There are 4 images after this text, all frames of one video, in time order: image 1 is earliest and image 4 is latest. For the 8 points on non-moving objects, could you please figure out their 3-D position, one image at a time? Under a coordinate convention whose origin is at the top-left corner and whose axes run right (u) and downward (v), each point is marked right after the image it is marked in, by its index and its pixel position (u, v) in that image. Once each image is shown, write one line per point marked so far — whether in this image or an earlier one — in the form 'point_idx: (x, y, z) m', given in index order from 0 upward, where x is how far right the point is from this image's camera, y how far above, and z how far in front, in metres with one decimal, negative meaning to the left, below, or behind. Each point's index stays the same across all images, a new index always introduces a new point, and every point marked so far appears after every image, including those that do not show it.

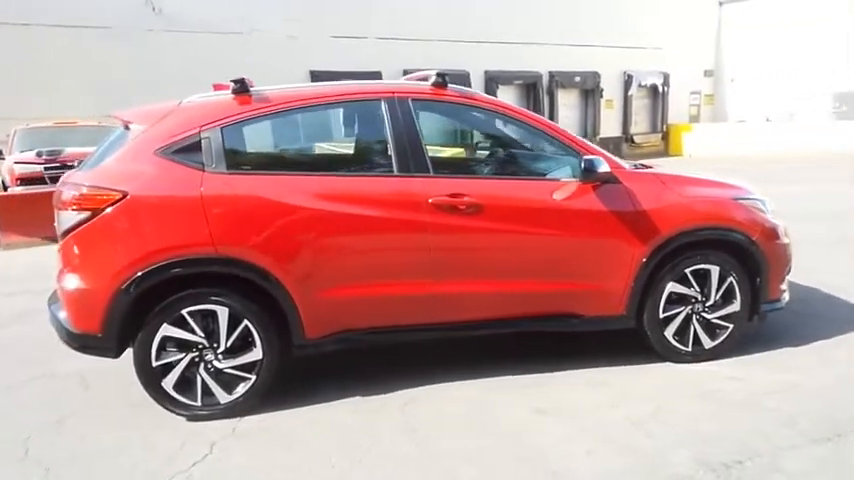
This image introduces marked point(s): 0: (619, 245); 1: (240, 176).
0: (+1.2, 0.0, +4.1) m
1: (-1.0, +0.4, +3.7) m
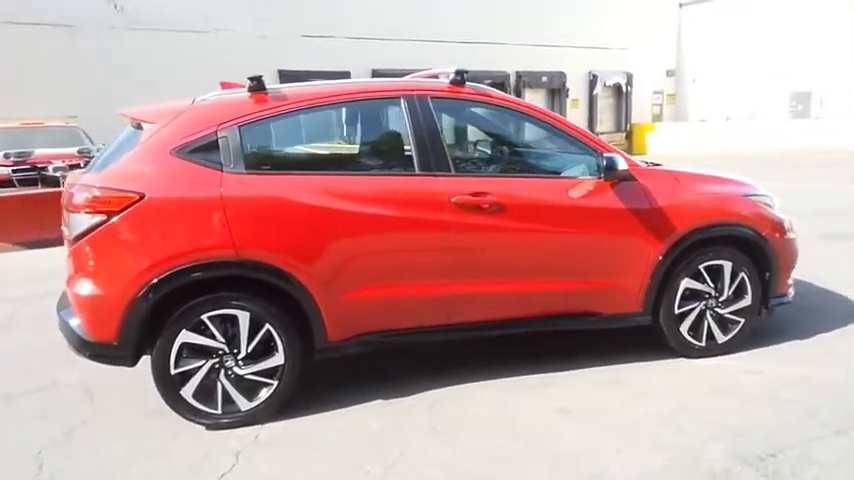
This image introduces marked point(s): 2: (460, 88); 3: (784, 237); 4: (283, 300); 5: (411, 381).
0: (+1.3, 0.0, +4.1) m
1: (-0.9, +0.3, +3.6) m
2: (+0.2, +0.9, +4.0) m
3: (+2.4, 0.0, +4.4) m
4: (-0.8, -0.3, +3.7) m
5: (-0.1, -0.9, +4.1) m
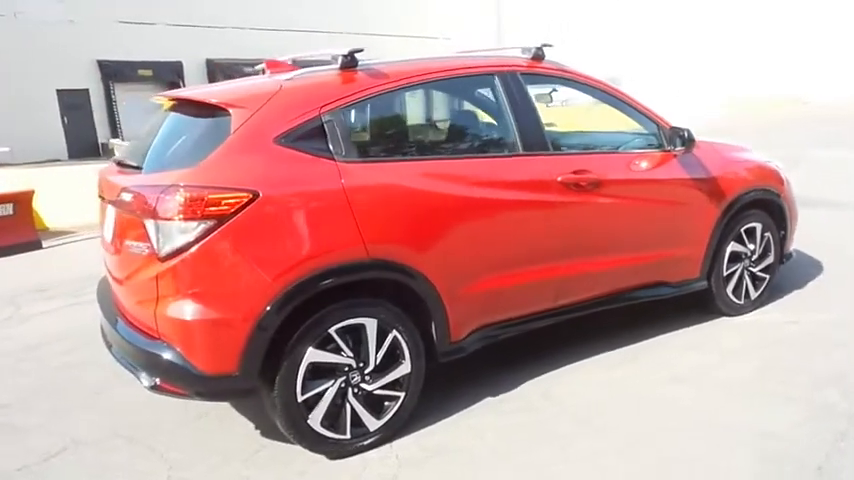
0: (+1.8, +0.2, +4.2) m
1: (-0.3, +0.4, +3.1) m
2: (+0.6, +1.0, +3.9) m
3: (+2.7, +0.3, +4.9) m
4: (-0.1, -0.3, +3.3) m
5: (+0.5, -0.8, +3.9) m
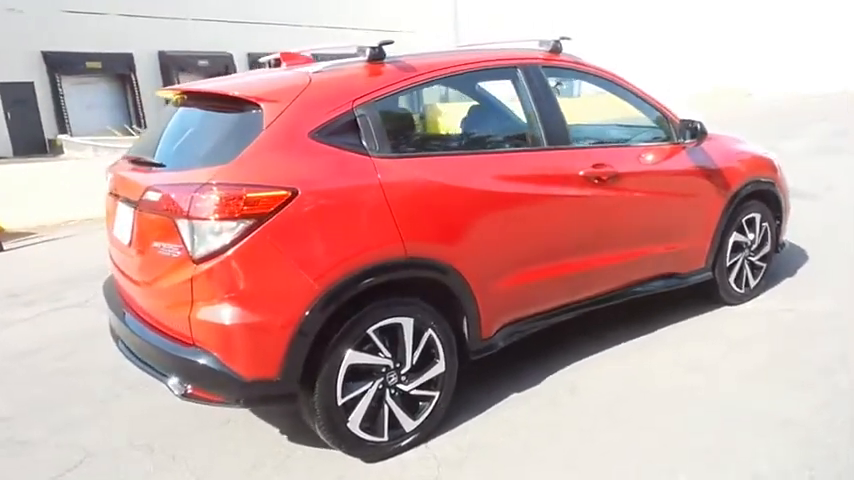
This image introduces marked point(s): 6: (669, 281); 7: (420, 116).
0: (+1.8, +0.3, +4.3) m
1: (-0.1, +0.4, +3.1) m
2: (+0.7, +1.1, +3.8) m
3: (+2.7, +0.4, +5.0) m
4: (0.0, -0.3, +3.2) m
5: (+0.6, -0.8, +3.9) m
6: (+1.6, -0.3, +4.3) m
7: (0.0, +0.6, +3.2) m
